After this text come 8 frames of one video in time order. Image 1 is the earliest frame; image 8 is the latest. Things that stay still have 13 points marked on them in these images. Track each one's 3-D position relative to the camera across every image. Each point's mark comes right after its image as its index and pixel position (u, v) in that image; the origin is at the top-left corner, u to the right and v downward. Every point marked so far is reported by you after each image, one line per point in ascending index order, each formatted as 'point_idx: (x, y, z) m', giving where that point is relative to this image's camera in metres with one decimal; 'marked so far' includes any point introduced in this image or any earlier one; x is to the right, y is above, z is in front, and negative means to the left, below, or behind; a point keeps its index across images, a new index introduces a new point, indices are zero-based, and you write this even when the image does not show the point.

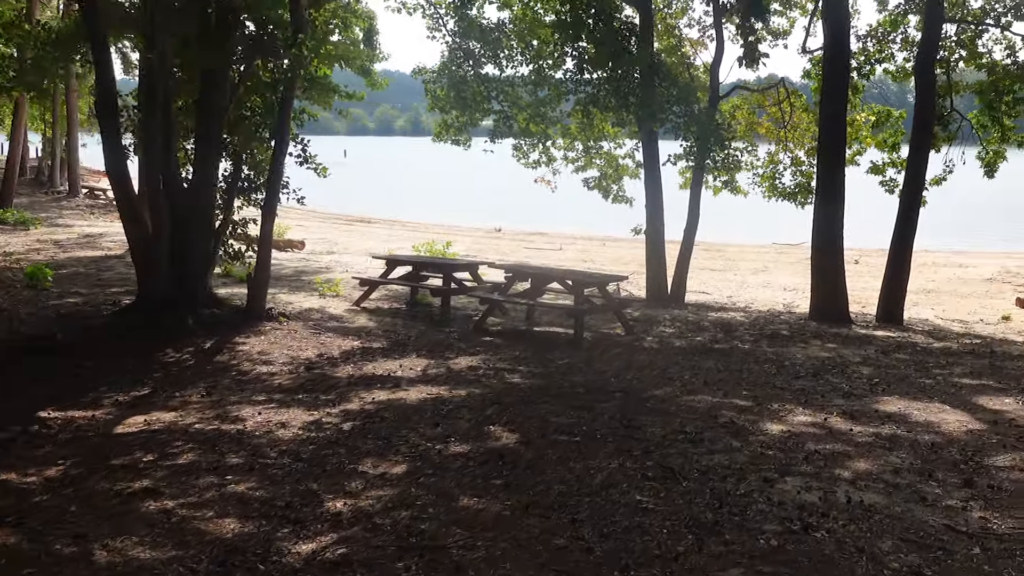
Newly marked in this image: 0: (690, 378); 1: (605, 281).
0: (+1.4, -0.7, +7.6) m
1: (+0.9, +0.1, +9.7) m
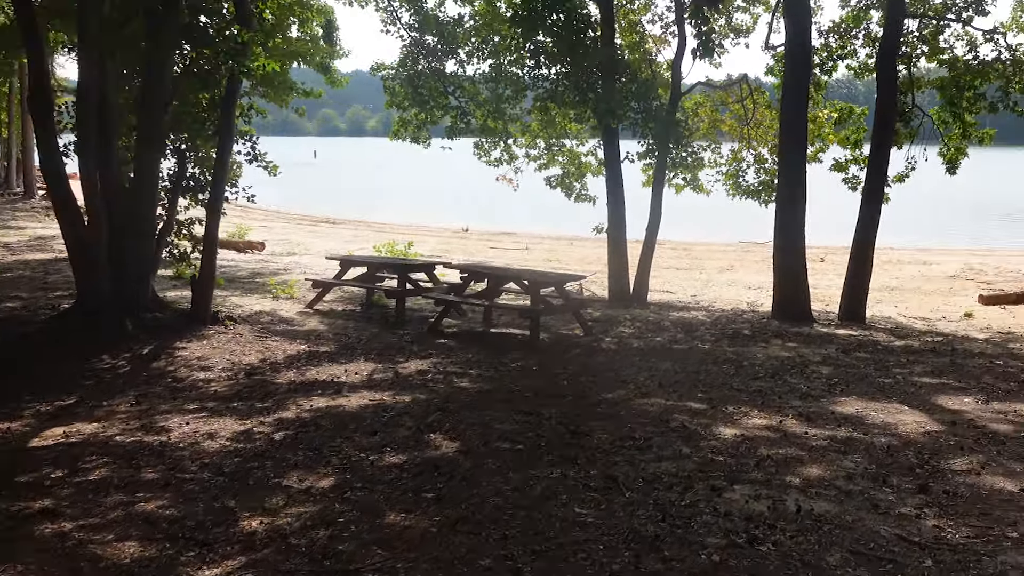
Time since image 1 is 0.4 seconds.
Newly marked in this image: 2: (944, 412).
0: (+1.0, -0.7, +7.4) m
1: (+0.5, +0.1, +9.4) m
2: (+2.9, -0.8, +6.5) m
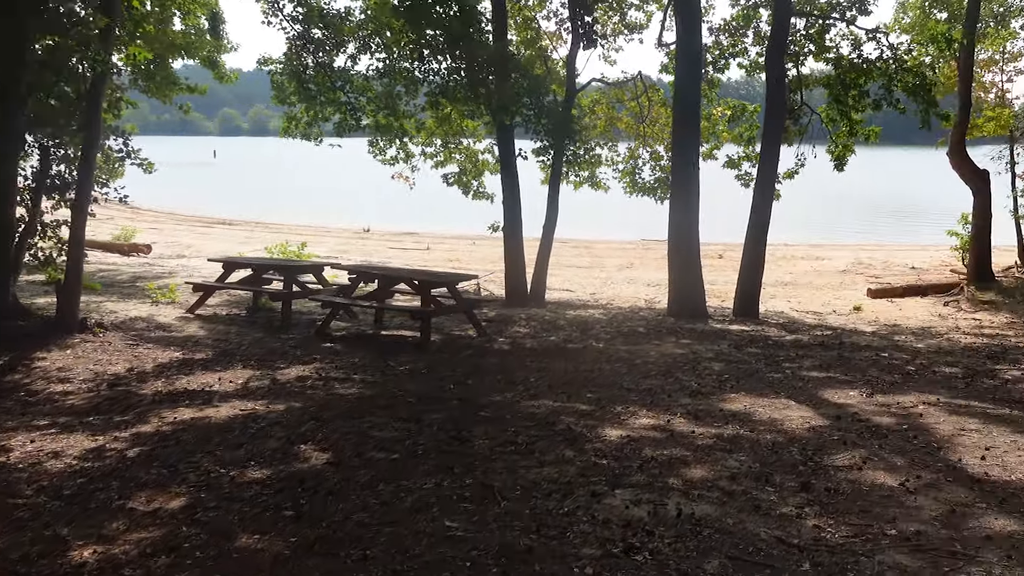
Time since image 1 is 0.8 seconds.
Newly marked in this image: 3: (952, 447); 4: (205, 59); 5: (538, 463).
0: (+0.2, -0.7, +7.2) m
1: (-0.6, +0.1, +9.2) m
2: (+2.1, -0.8, +6.5) m
3: (+2.4, -0.9, +5.2) m
4: (-4.9, +3.7, +15.4) m
5: (+0.1, -0.9, +4.8) m
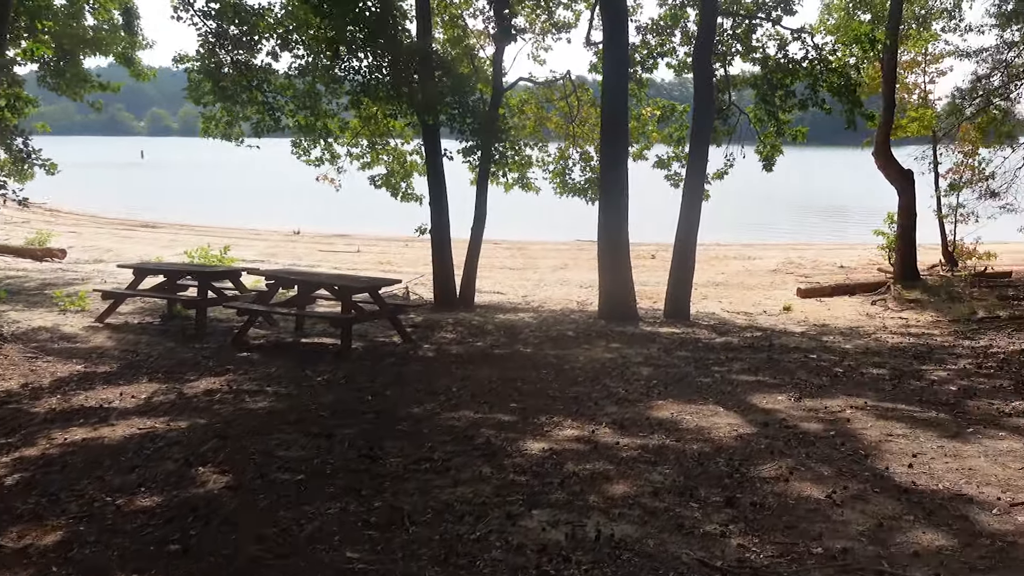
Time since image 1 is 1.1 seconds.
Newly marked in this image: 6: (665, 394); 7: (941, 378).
0: (-0.4, -0.7, +6.9) m
1: (-1.3, 0.0, +8.9) m
2: (+1.6, -0.8, +6.3) m
3: (+1.9, -0.9, +5.1) m
4: (-6.1, +3.6, +14.8) m
5: (-0.3, -0.9, +4.6) m
6: (+1.1, -0.8, +7.0) m
7: (+3.5, -0.7, +7.8) m
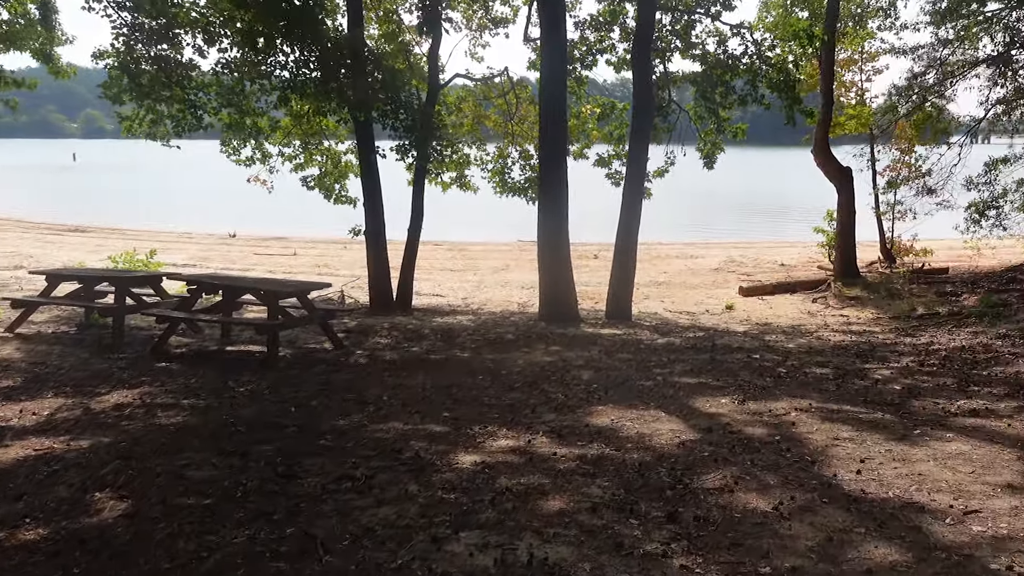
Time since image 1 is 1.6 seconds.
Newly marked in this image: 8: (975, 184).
0: (-0.9, -0.8, +6.6) m
1: (-1.9, 0.0, +8.5) m
2: (+1.2, -0.8, +6.1) m
3: (+1.6, -0.9, +4.9) m
4: (-7.0, +3.5, +14.1) m
5: (-0.6, -0.9, +4.2) m
6: (+0.7, -0.8, +6.7) m
7: (+3.0, -0.7, +7.6) m
8: (+7.5, +1.7, +15.5) m
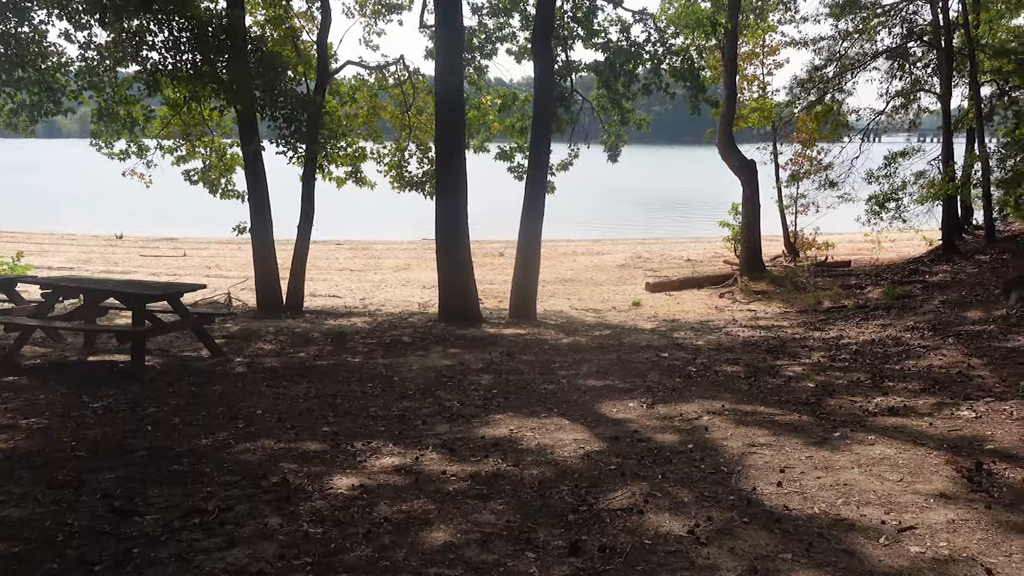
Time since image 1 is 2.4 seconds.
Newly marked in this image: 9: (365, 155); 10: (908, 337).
0: (-1.5, -0.8, +5.9) m
1: (-2.7, 0.0, +7.7) m
2: (+0.6, -0.8, +5.6) m
3: (+1.1, -0.8, +4.4) m
4: (-8.4, +3.4, +12.8) m
5: (-1.1, -0.9, +3.5) m
6: (0.0, -0.8, +6.2) m
7: (+2.2, -0.7, +7.3) m
8: (+5.9, +1.8, +15.6) m
9: (-2.1, +1.9, +13.5) m
10: (+3.6, -0.4, +8.8) m
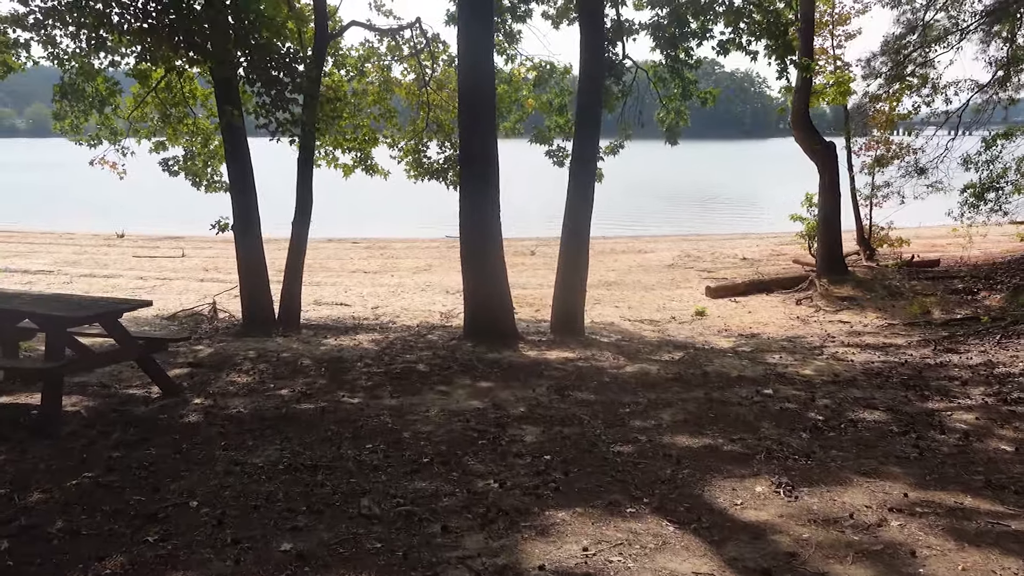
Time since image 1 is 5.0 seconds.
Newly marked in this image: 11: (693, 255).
0: (-1.3, -0.9, +3.8) m
1: (-2.4, -0.1, +5.6) m
2: (+0.8, -0.9, +3.5) m
3: (+1.3, -0.9, +2.3) m
4: (-8.0, +3.3, +10.9) m
5: (-0.8, -1.1, +1.5) m
6: (+0.2, -0.9, +4.1) m
7: (+2.5, -0.8, +5.2) m
8: (+6.4, +1.7, +13.3) m
9: (-1.6, +1.8, +11.4) m
10: (+4.0, -0.5, +6.6) m
11: (+3.4, +0.6, +17.9) m
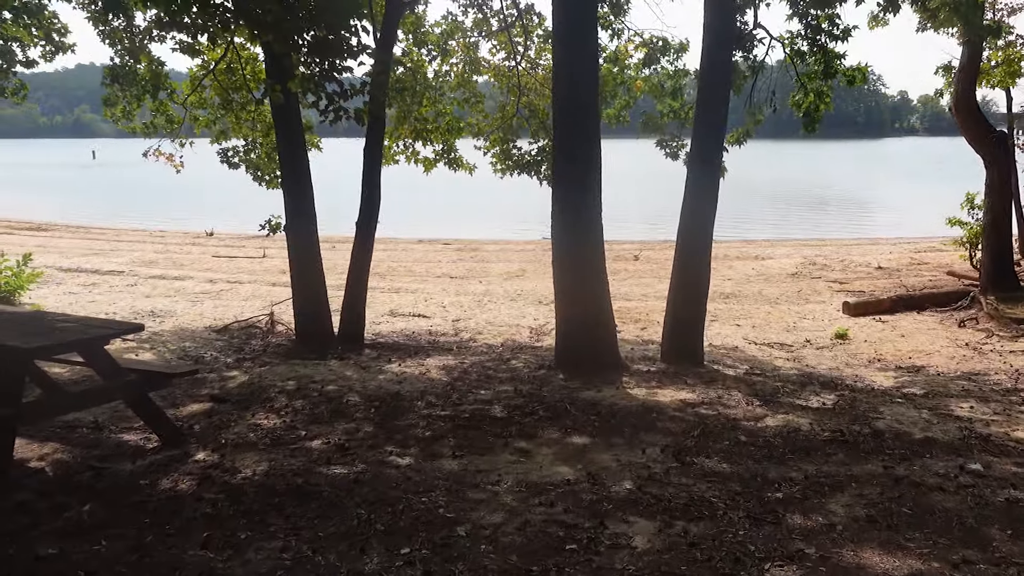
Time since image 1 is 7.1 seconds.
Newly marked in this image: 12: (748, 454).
0: (-1.0, -1.0, +2.3) m
1: (-2.0, -0.2, +4.3) m
2: (+1.0, -1.0, +1.8) m
3: (+1.4, -1.1, +0.5) m
4: (-6.9, +3.3, +10.1) m
5: (-0.8, -1.2, 0.0) m
6: (+0.5, -1.0, +2.4) m
7: (+2.8, -0.9, +3.3) m
8: (+7.6, +1.5, +11.0) m
9: (-0.5, +1.7, +9.9) m
10: (+4.5, -0.7, +4.5) m
11: (+5.1, +0.4, +15.9) m
12: (+1.1, -0.8, +4.6) m
